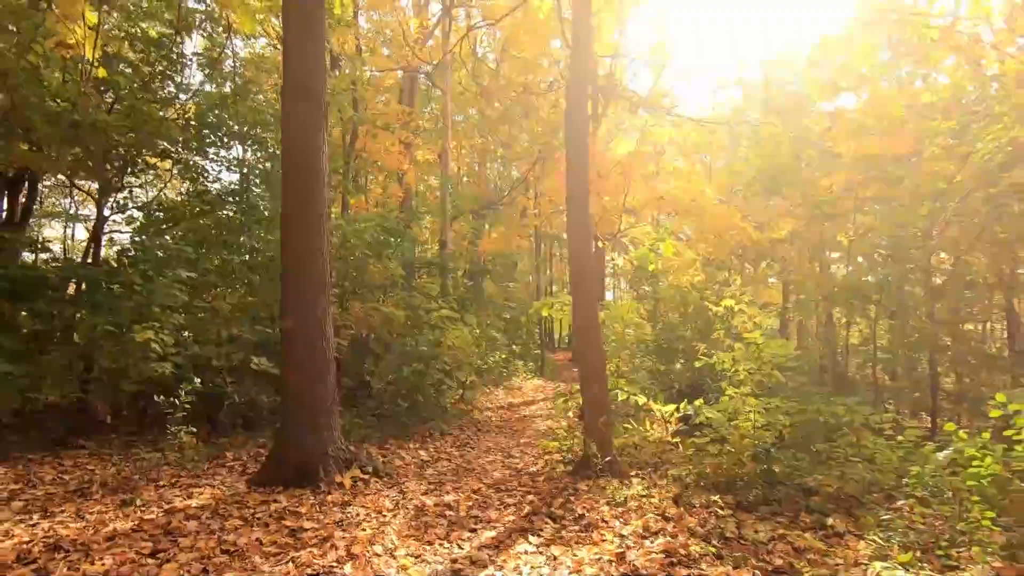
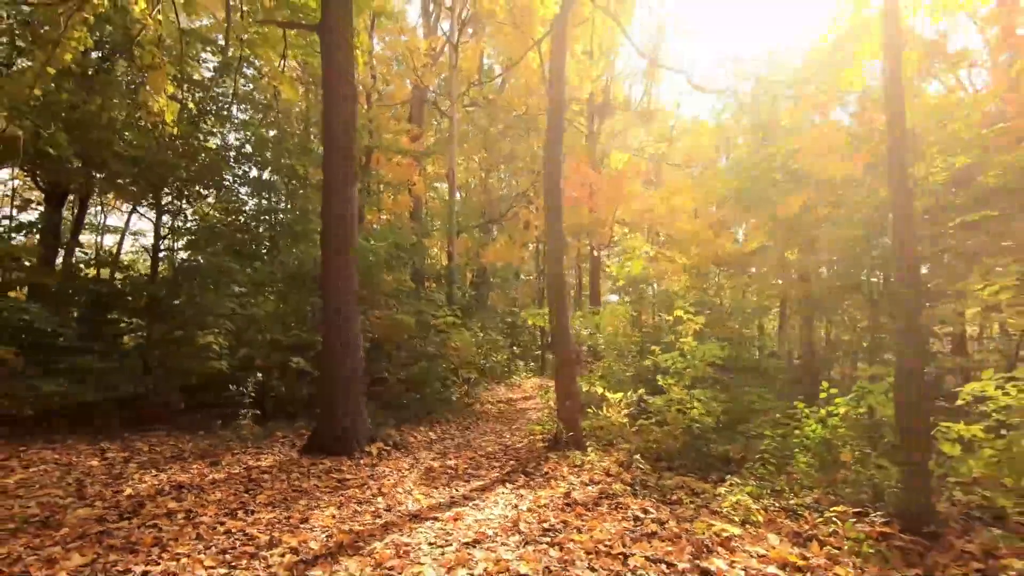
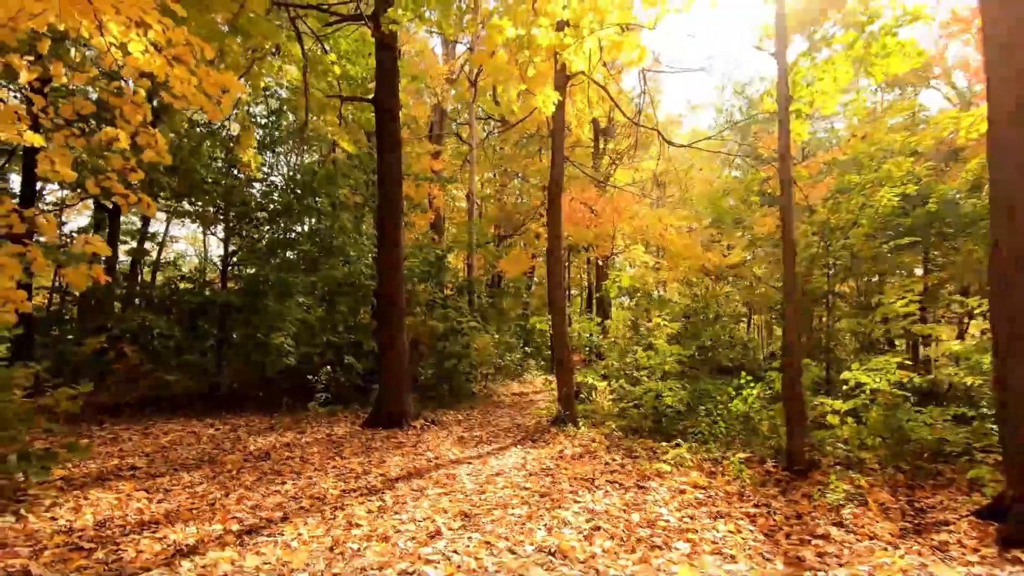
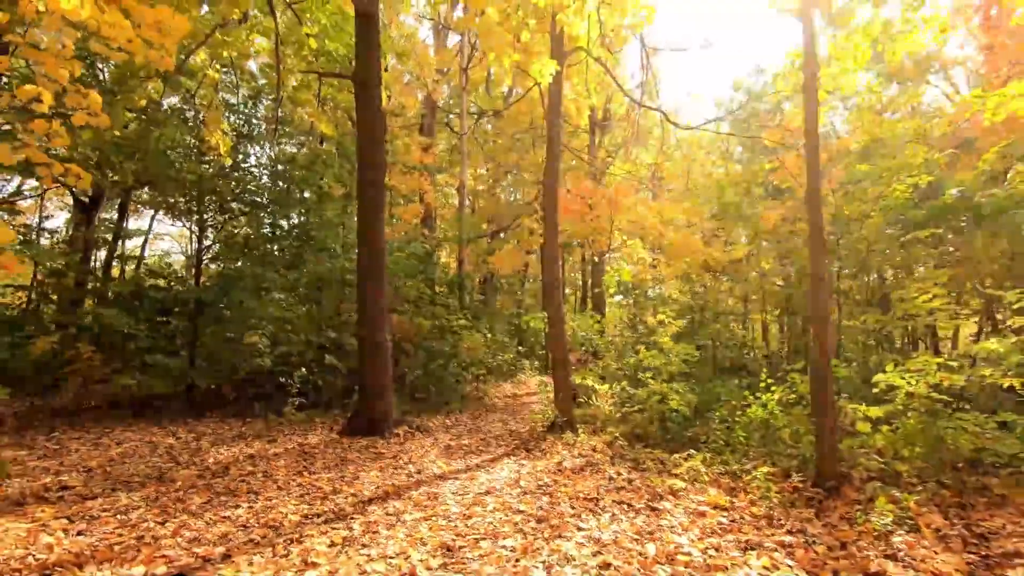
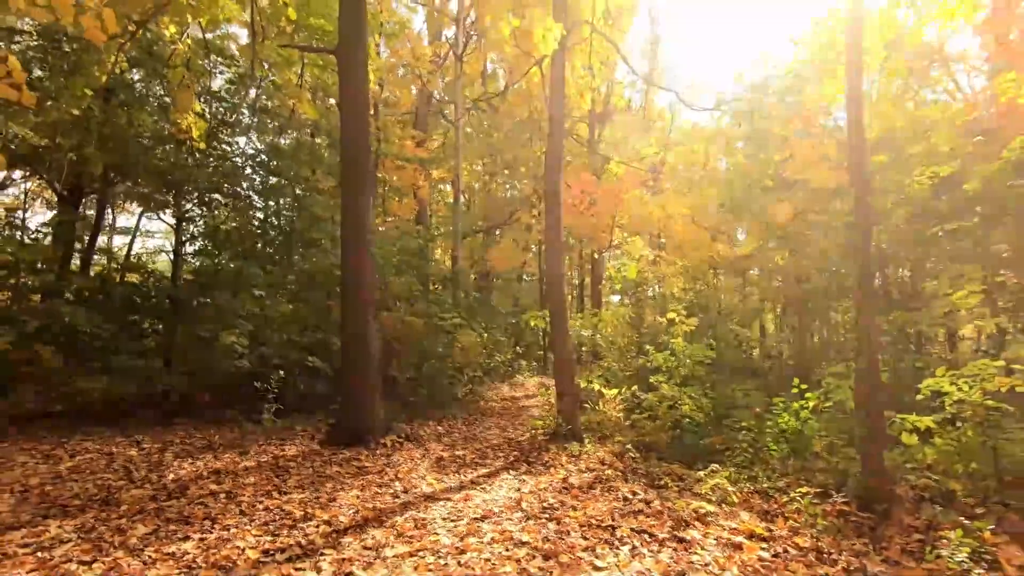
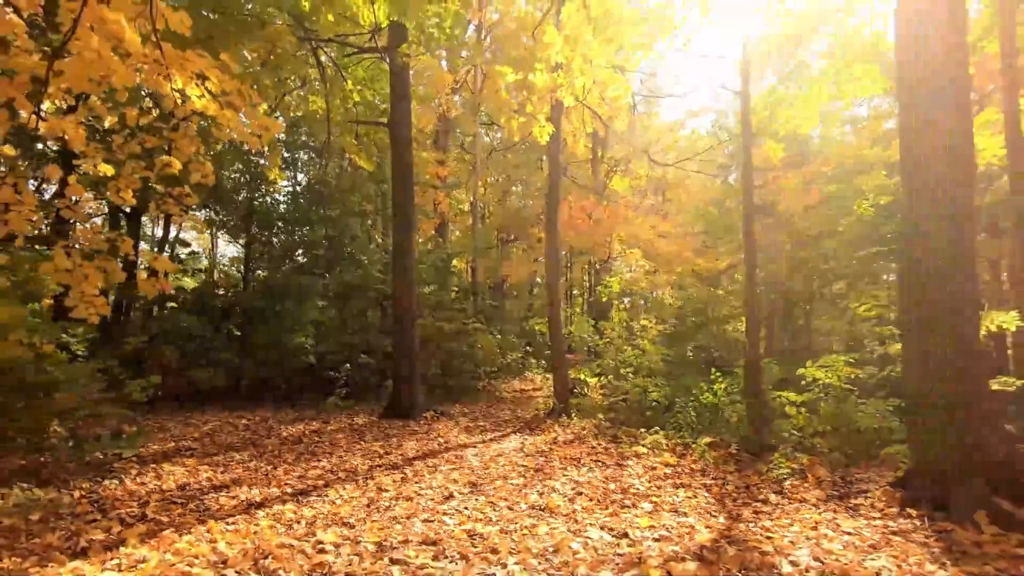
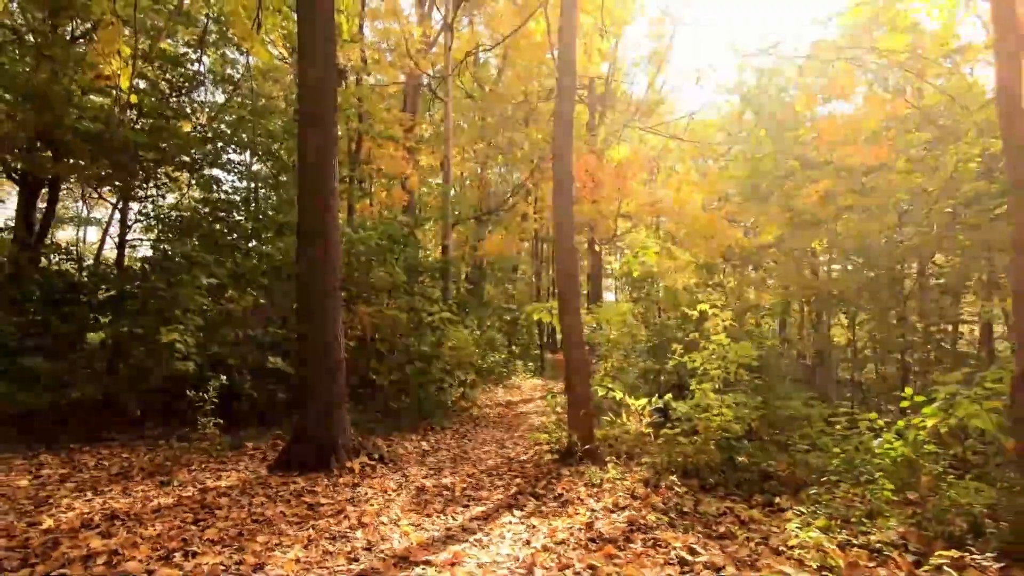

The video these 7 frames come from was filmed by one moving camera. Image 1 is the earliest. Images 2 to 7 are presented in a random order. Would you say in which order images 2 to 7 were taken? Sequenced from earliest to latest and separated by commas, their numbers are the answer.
7, 2, 5, 4, 3, 6
